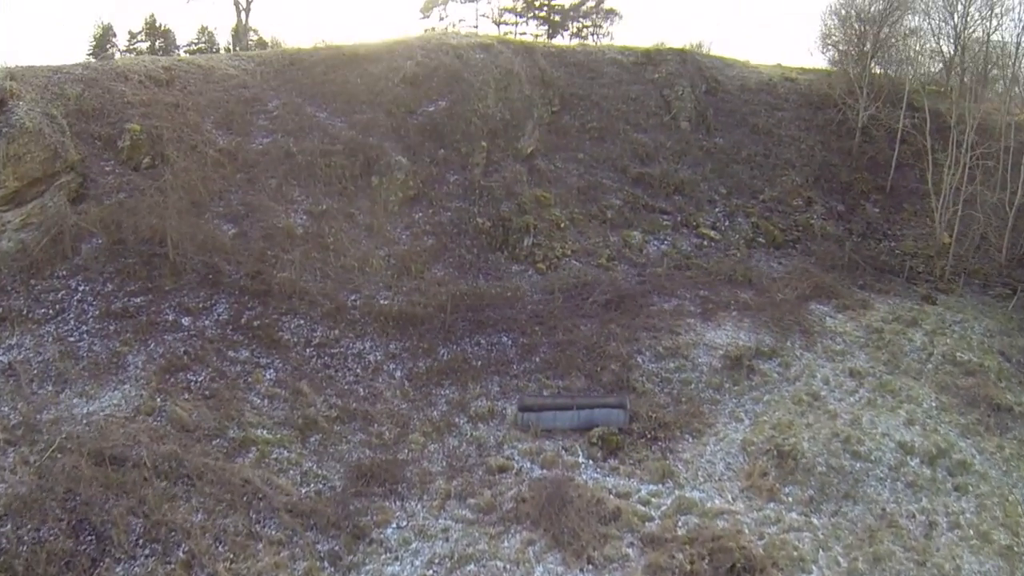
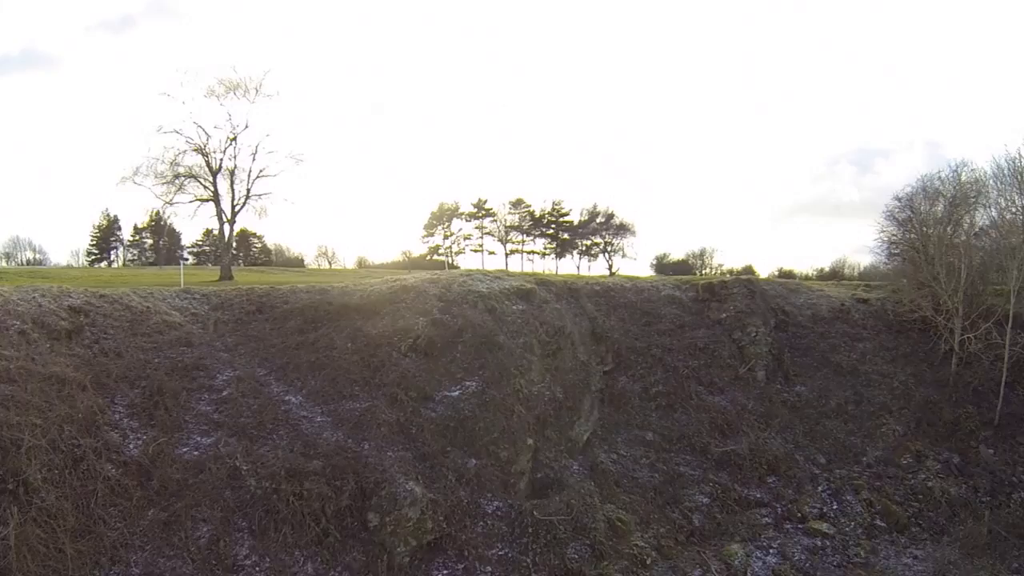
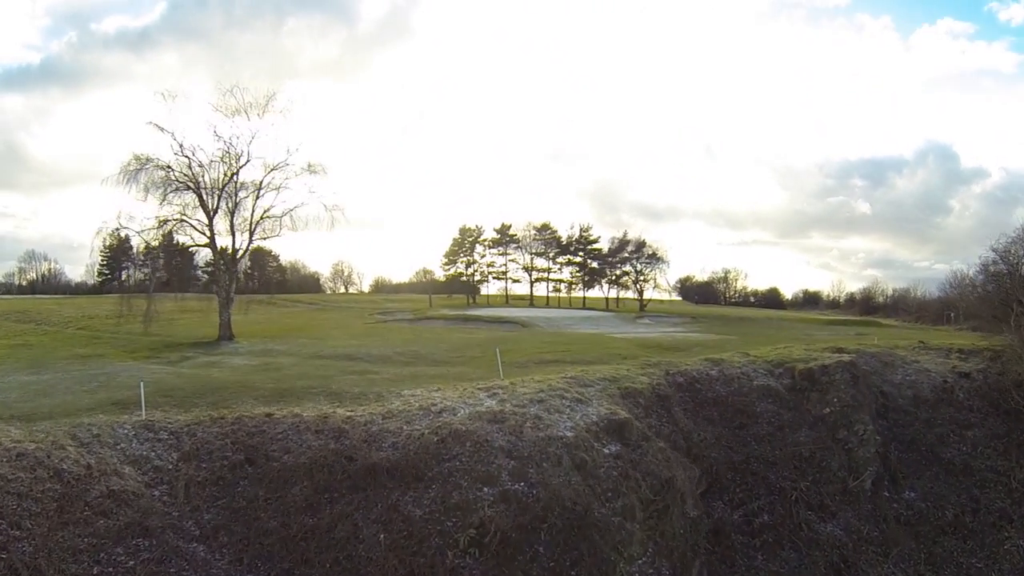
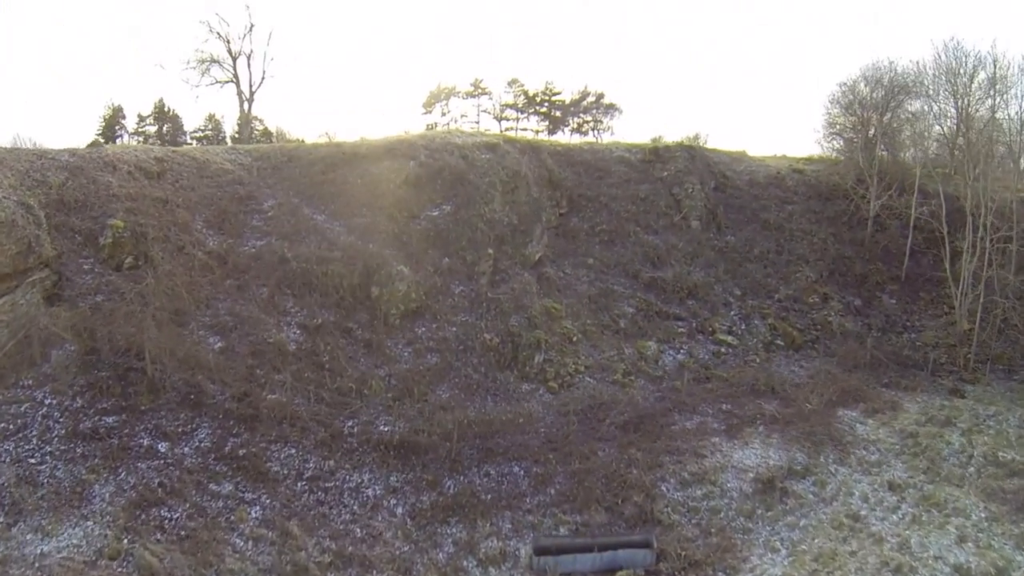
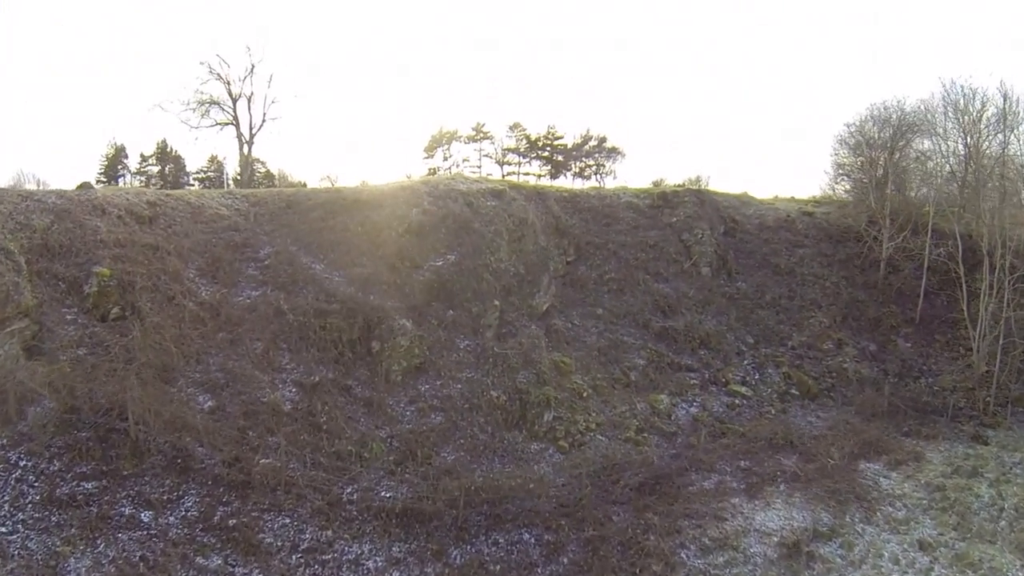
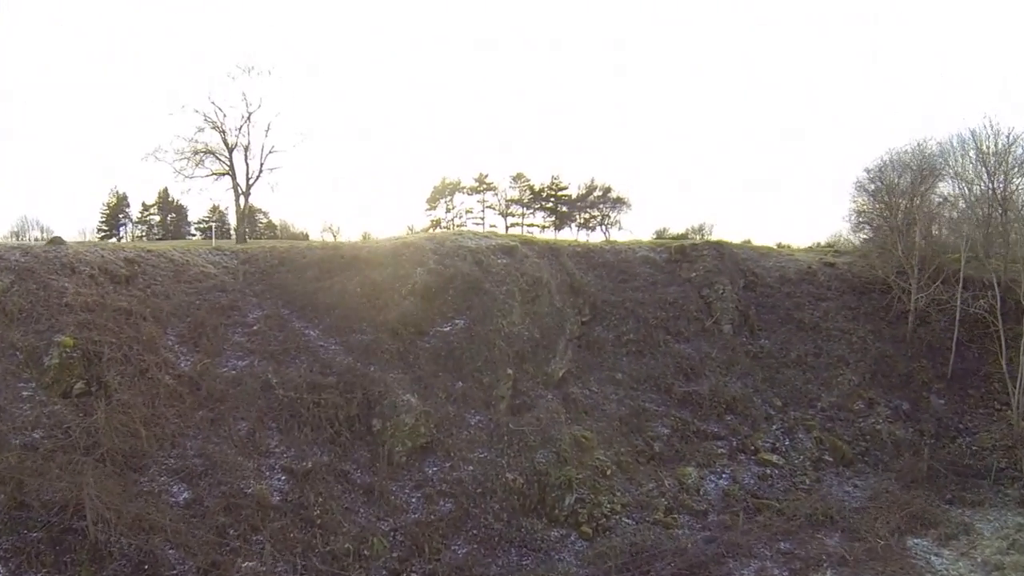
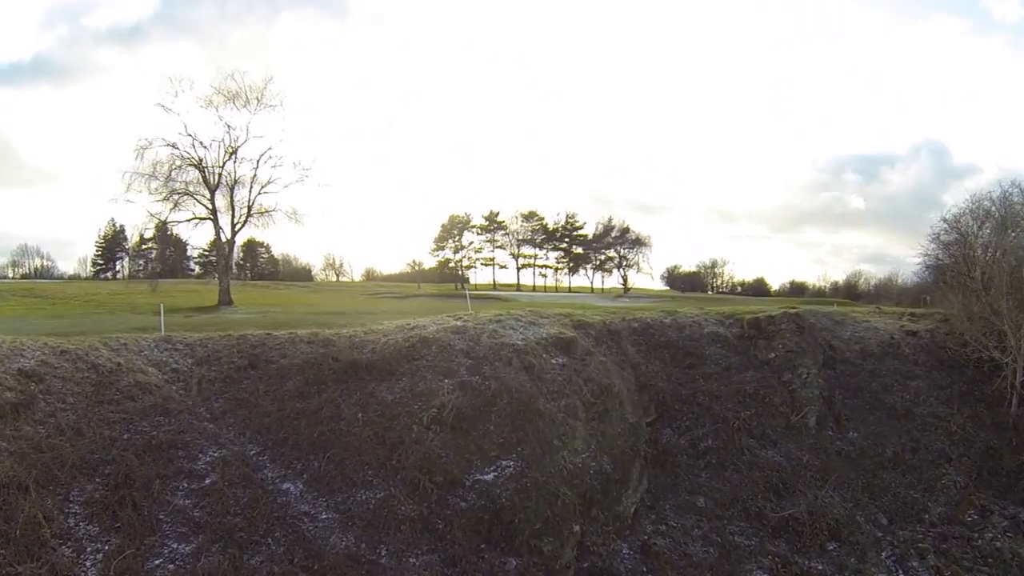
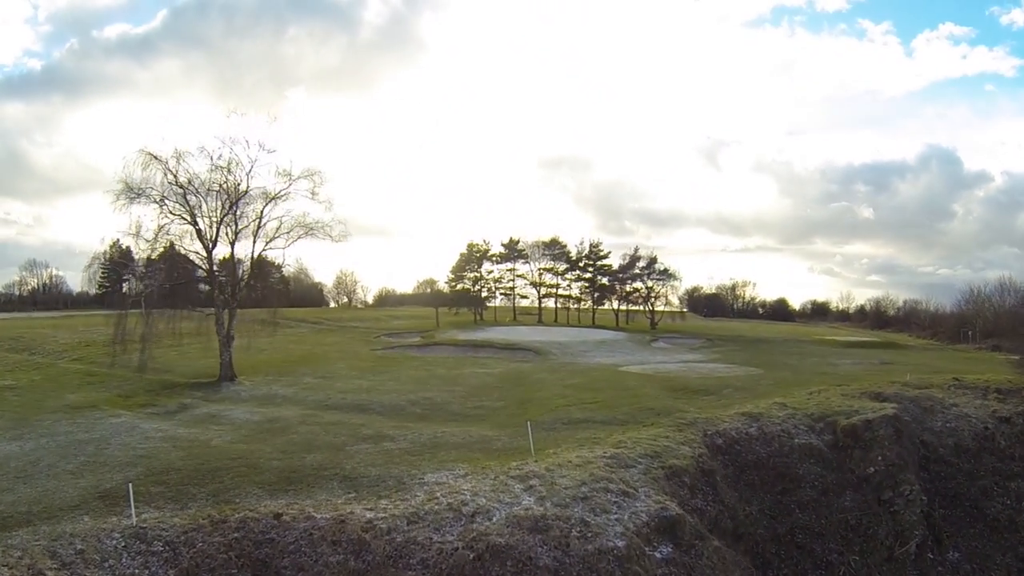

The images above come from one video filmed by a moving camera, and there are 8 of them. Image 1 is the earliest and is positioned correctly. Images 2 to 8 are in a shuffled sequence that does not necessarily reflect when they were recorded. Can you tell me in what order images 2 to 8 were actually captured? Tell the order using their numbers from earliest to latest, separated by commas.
4, 5, 6, 2, 7, 3, 8
